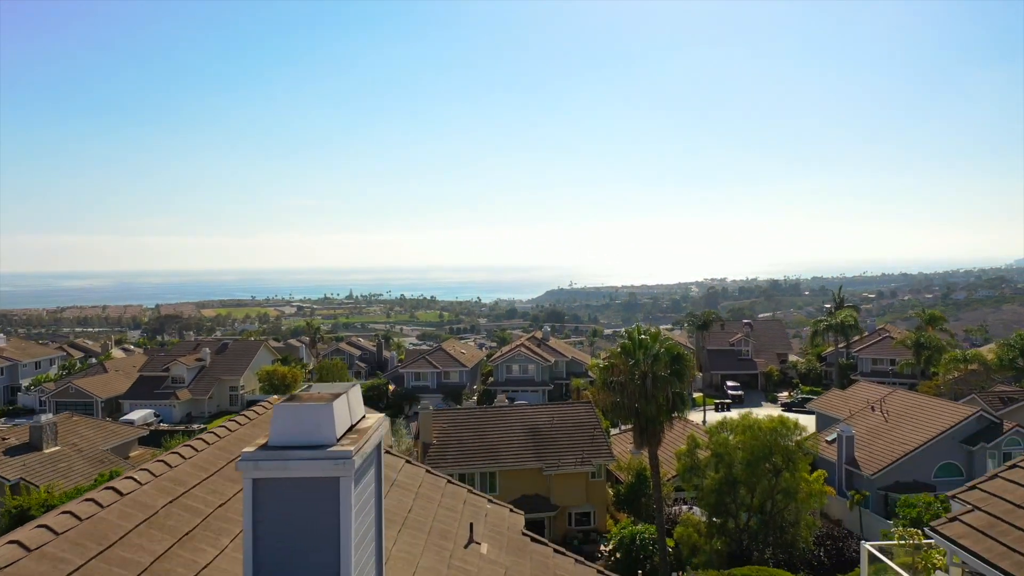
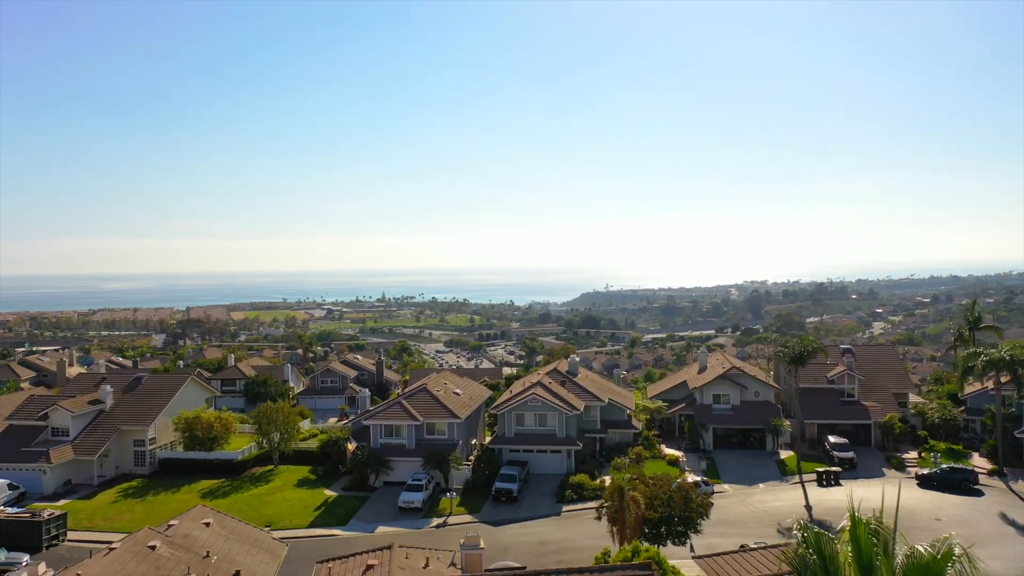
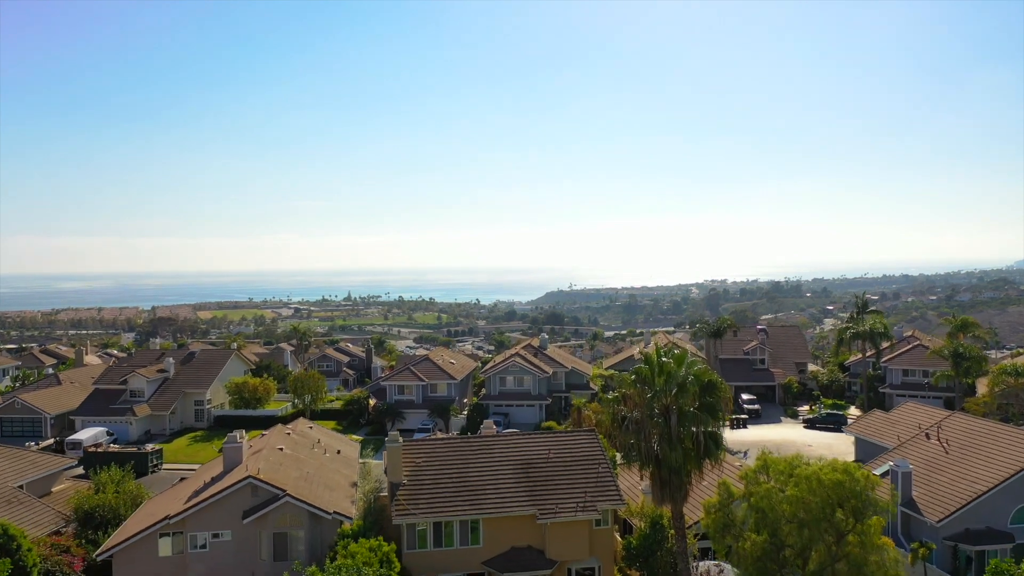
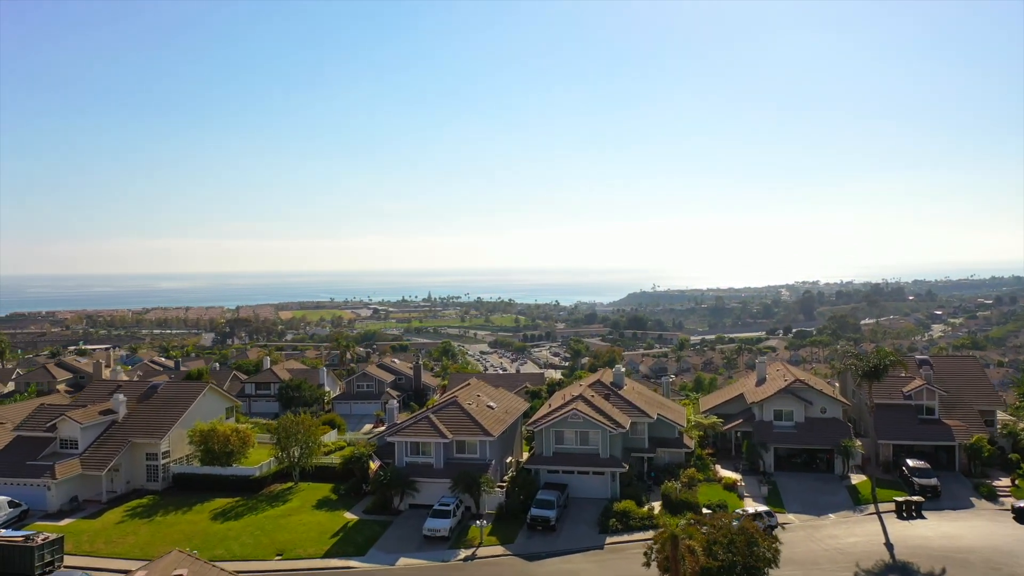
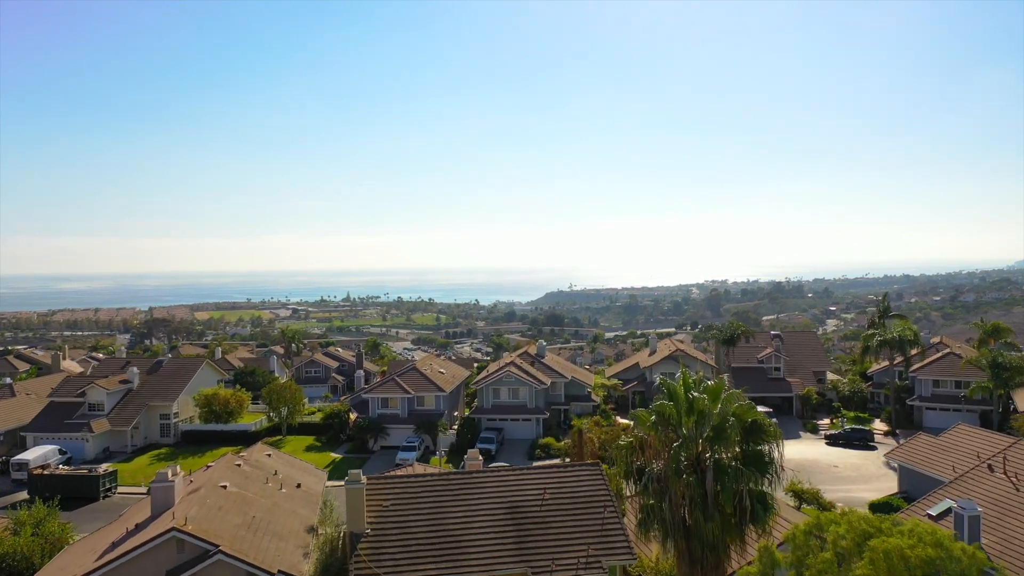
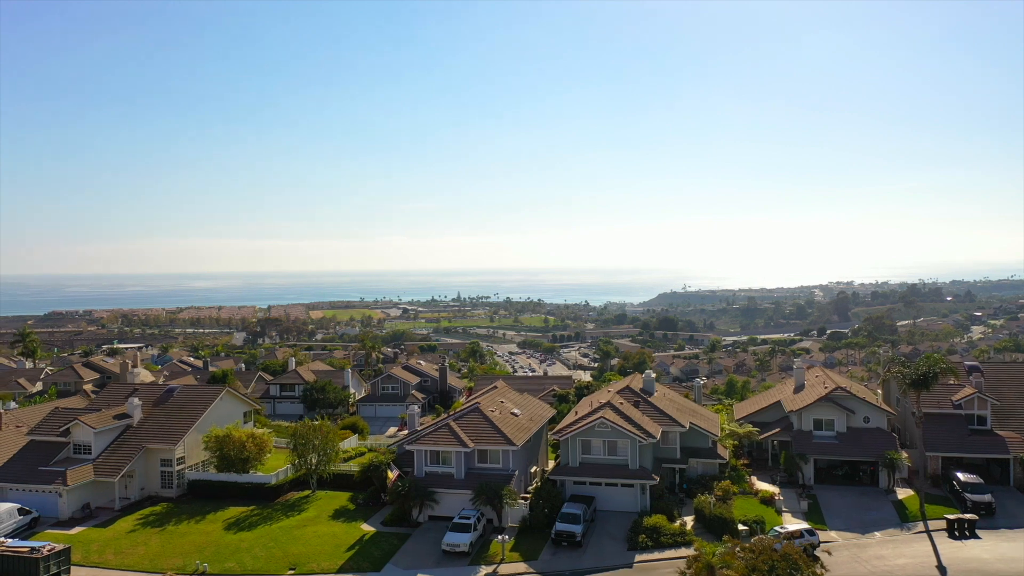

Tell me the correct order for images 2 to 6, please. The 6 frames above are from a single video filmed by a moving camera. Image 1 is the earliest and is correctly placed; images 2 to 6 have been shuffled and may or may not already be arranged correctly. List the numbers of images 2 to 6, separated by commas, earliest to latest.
3, 5, 2, 4, 6
